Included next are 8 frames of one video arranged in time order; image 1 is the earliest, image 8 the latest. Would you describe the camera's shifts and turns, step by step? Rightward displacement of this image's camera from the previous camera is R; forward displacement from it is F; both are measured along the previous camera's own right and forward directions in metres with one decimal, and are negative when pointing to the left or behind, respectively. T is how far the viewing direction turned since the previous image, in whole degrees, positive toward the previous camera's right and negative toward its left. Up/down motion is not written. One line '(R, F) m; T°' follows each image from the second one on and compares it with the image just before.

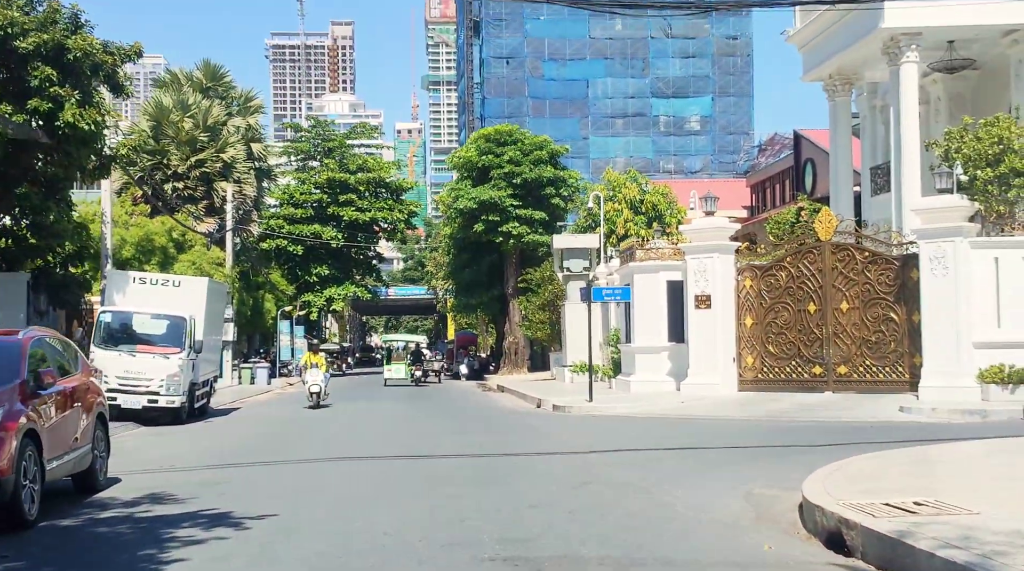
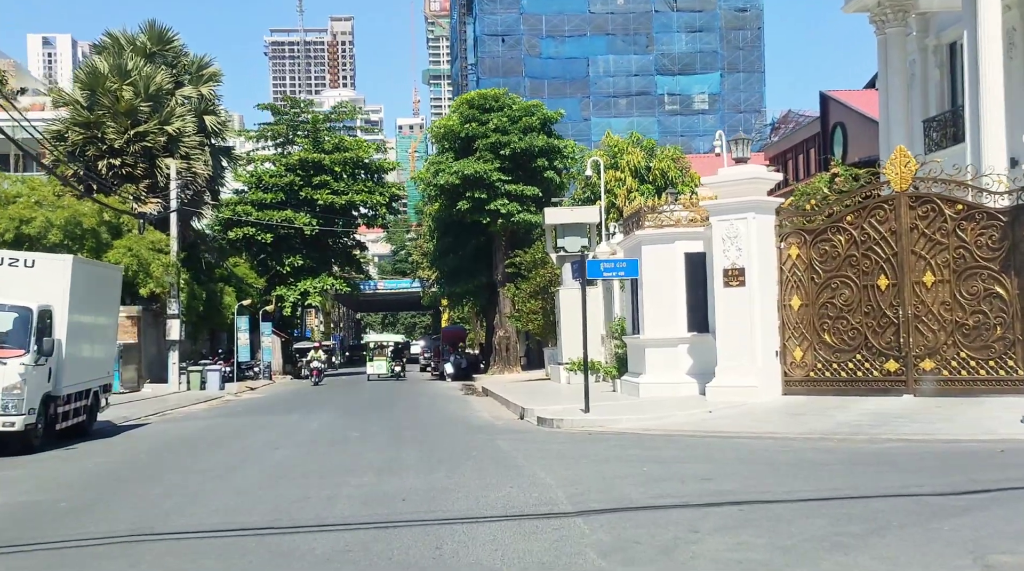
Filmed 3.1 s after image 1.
(+0.6, +6.2) m; 0°
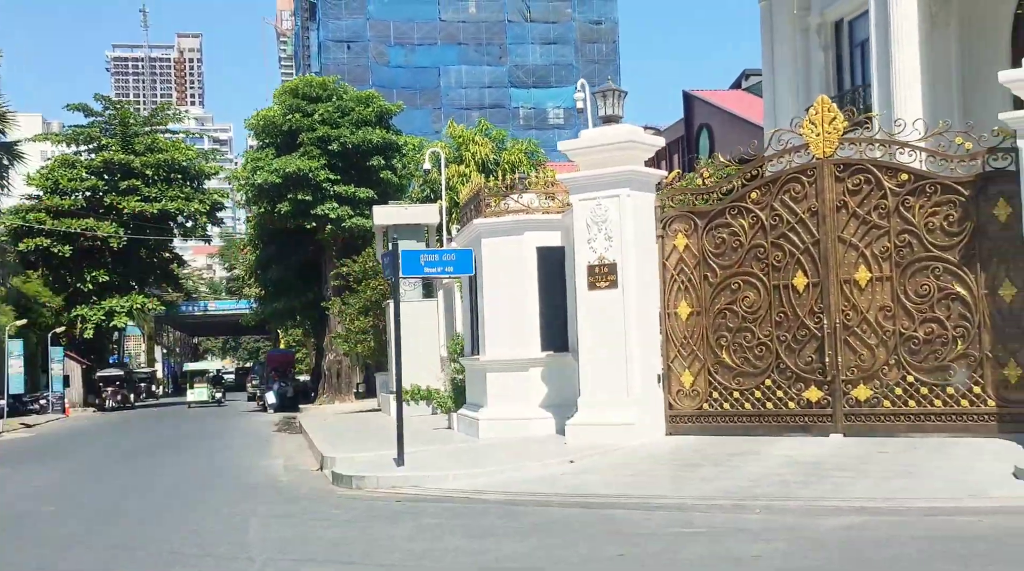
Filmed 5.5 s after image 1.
(+0.8, +5.2) m; +7°
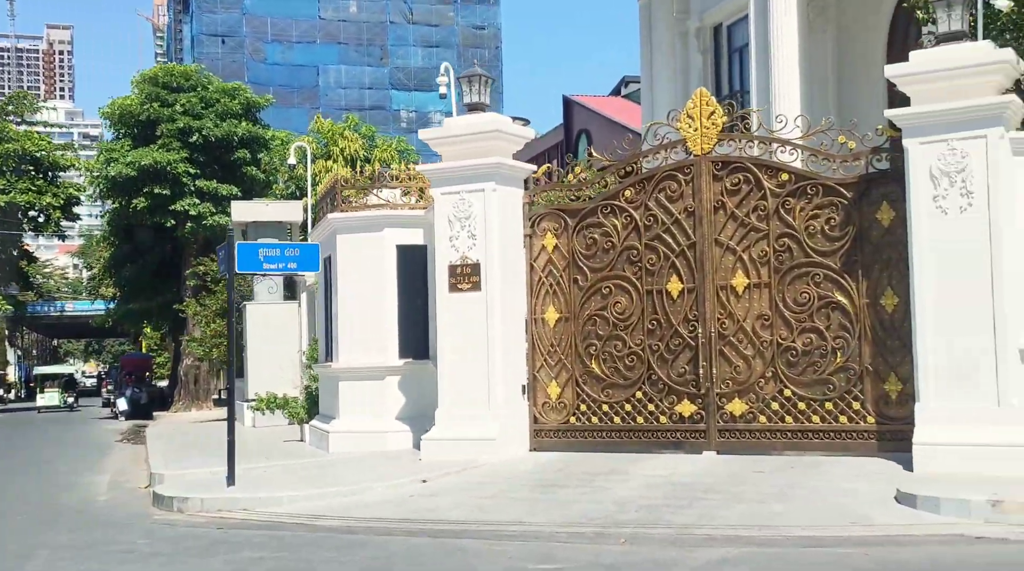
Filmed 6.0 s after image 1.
(+0.3, +1.2) m; +6°
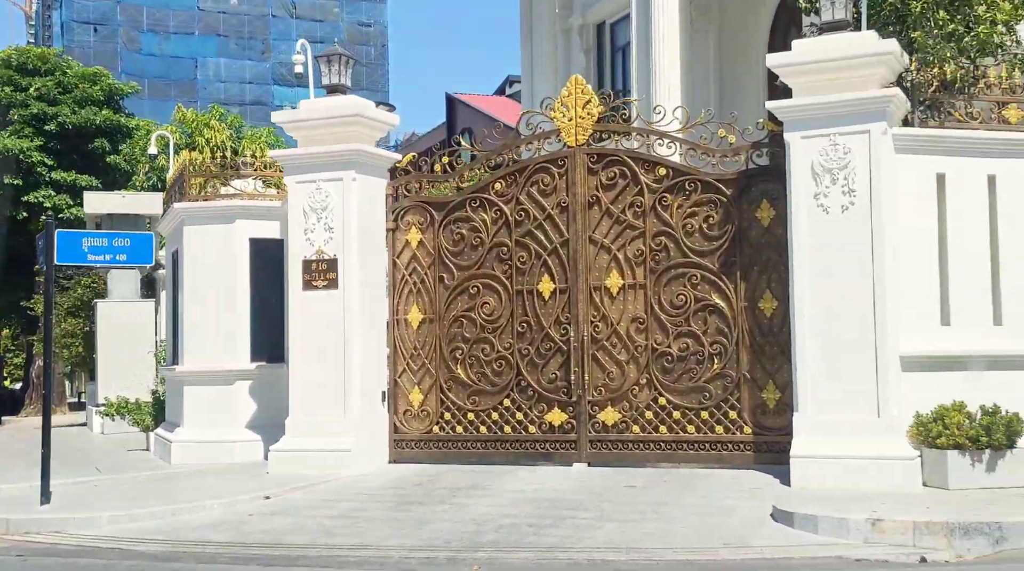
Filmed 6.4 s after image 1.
(+0.3, +0.9) m; +6°
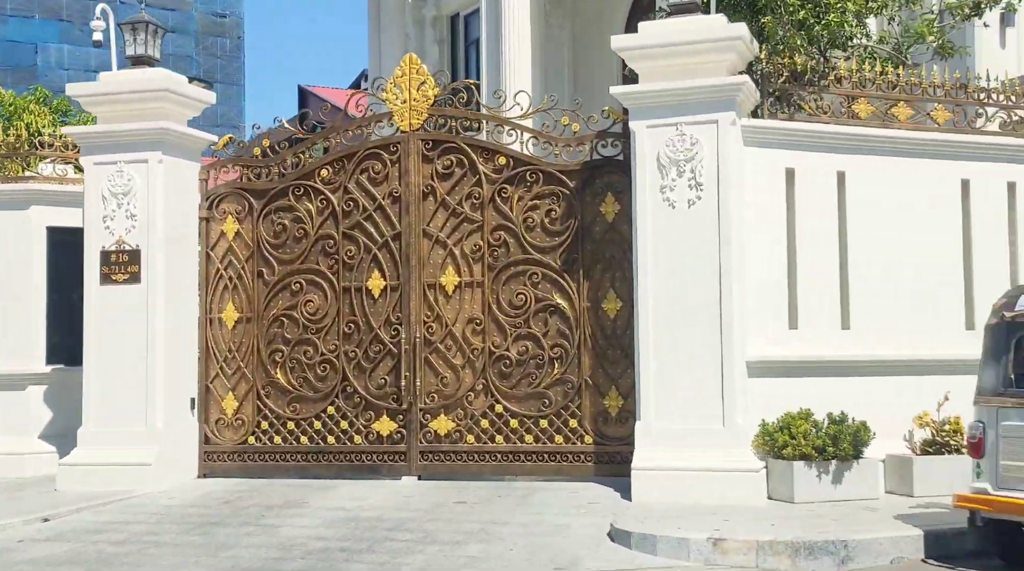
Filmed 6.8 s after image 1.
(+0.3, +0.9) m; +7°
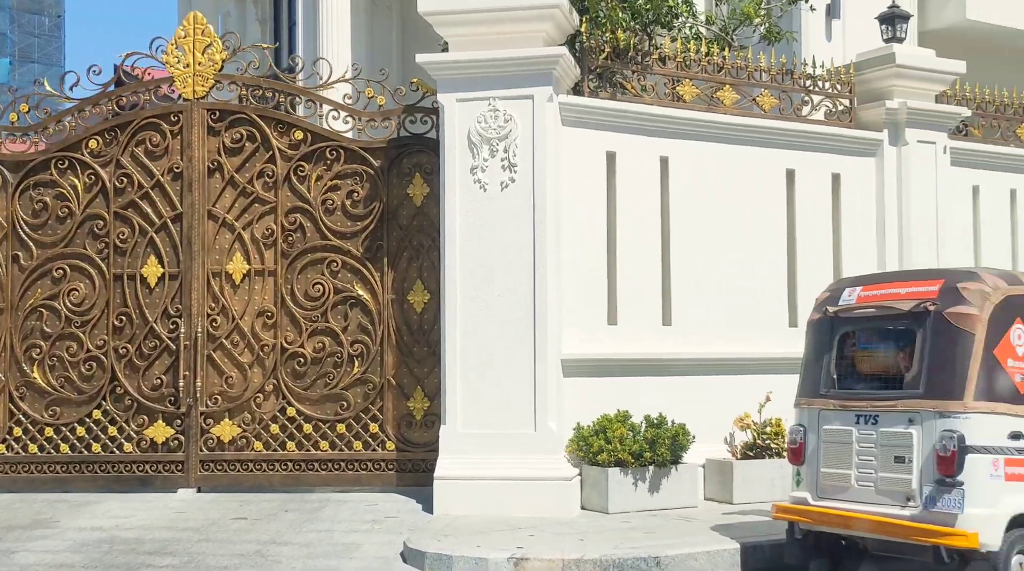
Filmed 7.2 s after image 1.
(+0.4, +1.0) m; +8°
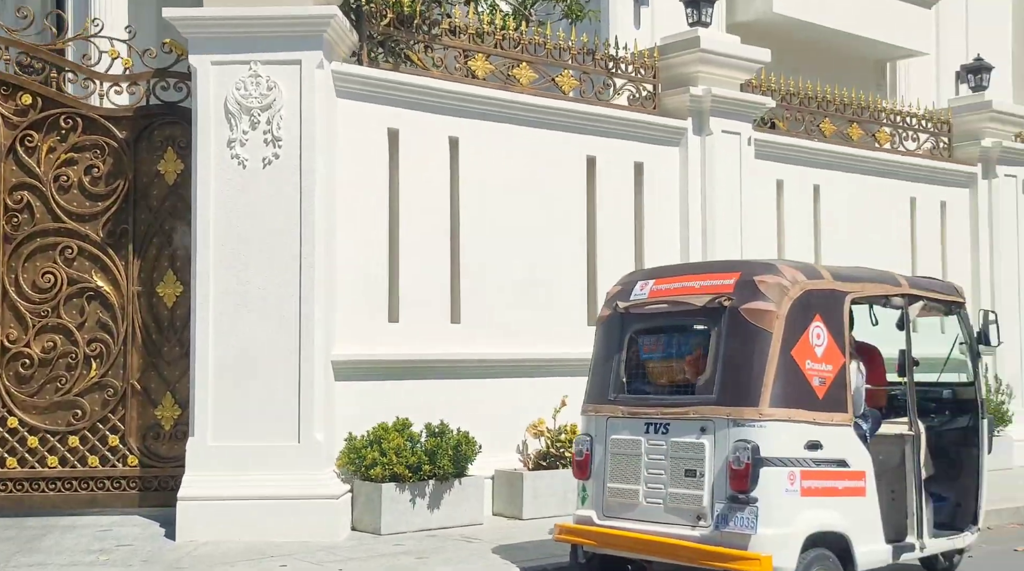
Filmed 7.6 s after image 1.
(+0.5, +1.0) m; +8°
